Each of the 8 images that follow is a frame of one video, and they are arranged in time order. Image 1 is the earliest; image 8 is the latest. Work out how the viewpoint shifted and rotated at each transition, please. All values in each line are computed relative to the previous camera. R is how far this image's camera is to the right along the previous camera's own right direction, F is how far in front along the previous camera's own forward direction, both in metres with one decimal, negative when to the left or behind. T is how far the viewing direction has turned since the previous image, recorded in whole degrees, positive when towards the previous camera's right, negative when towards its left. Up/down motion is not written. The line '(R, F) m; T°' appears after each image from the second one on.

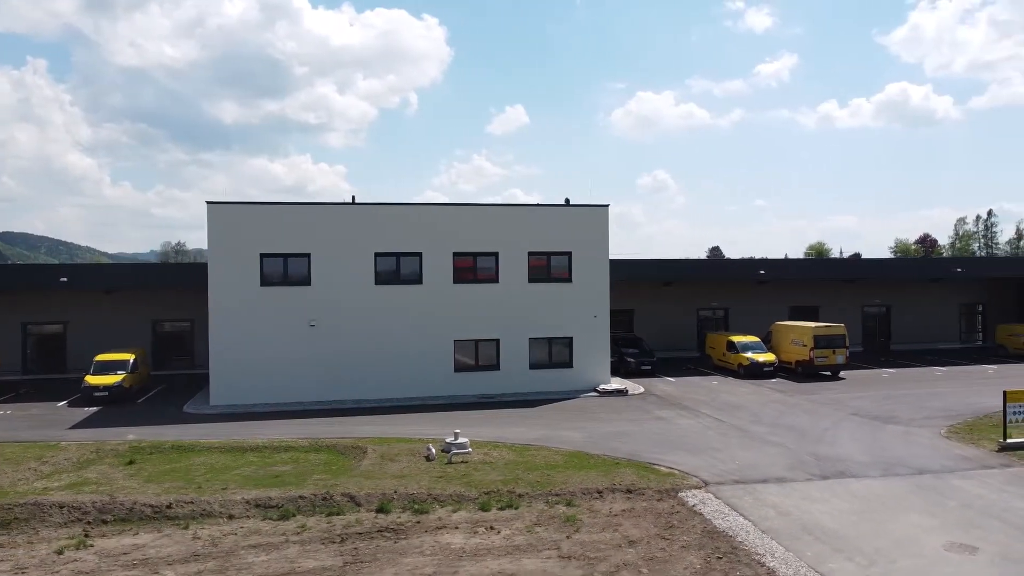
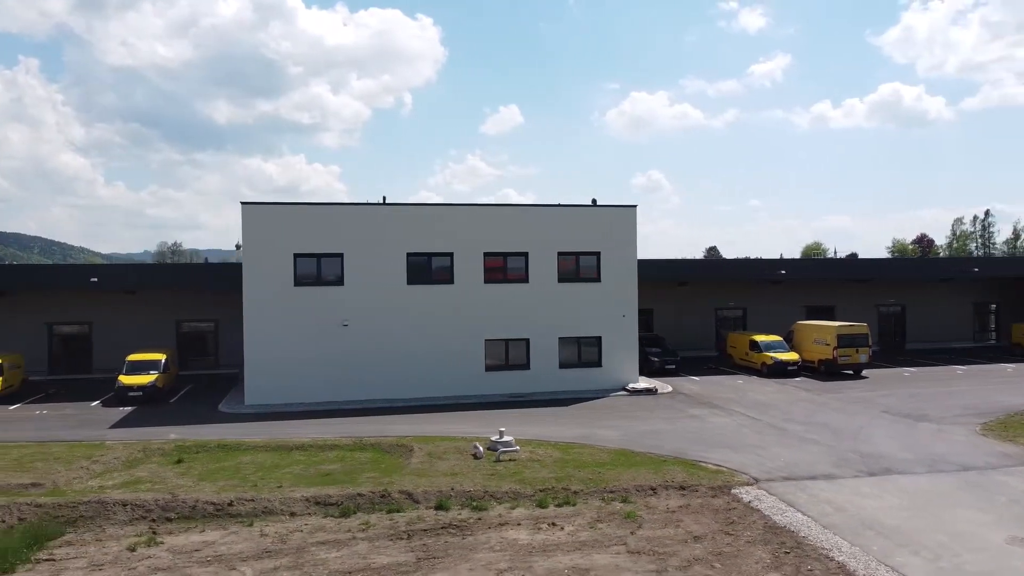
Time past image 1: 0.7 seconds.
(-1.0, -0.2) m; 0°
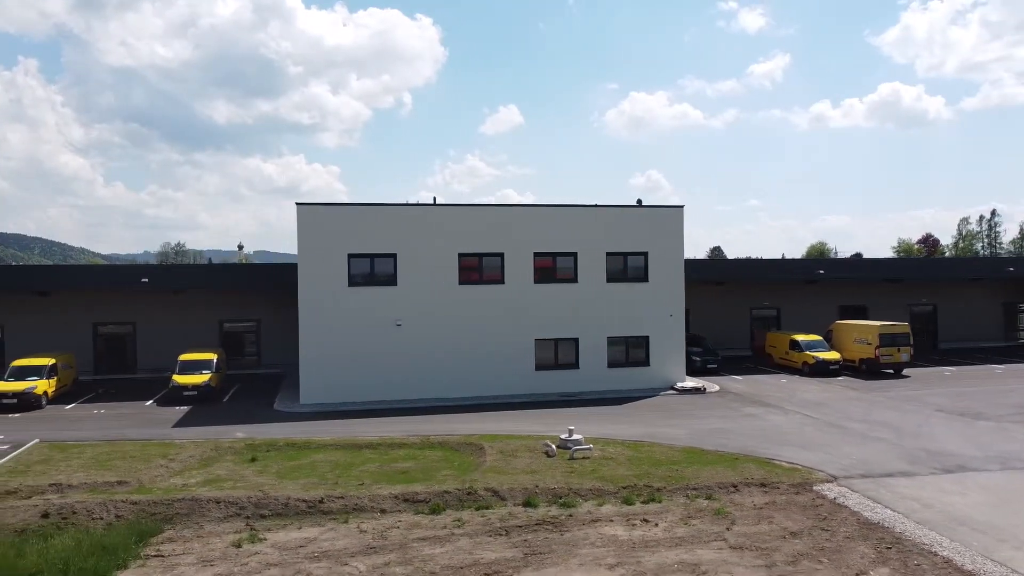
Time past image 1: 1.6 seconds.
(-1.5, -0.2) m; 0°
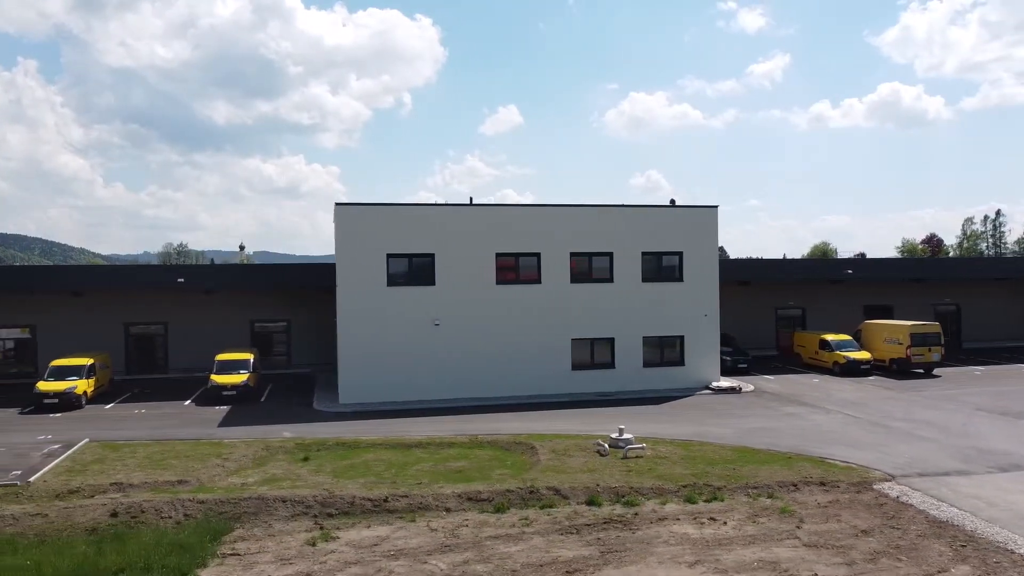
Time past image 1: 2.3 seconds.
(-1.1, -0.1) m; 0°
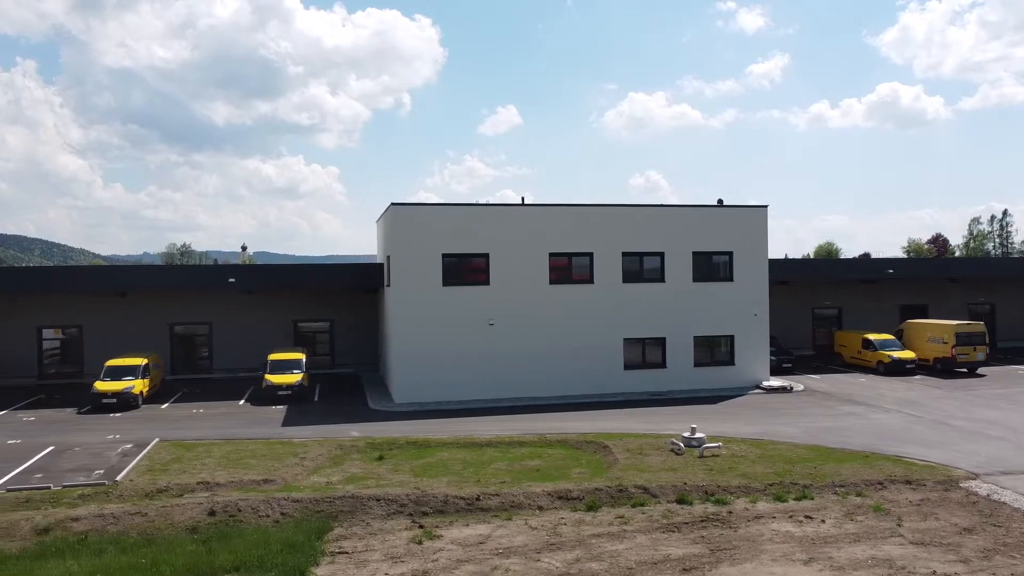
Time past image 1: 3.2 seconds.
(-1.6, 0.0) m; 0°
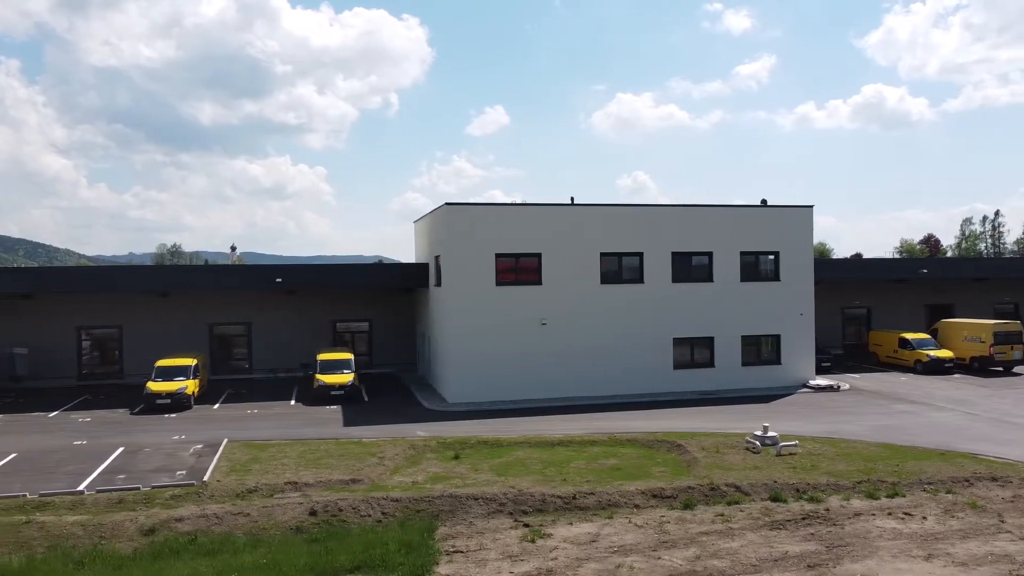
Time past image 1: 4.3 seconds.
(-1.8, 0.0) m; +1°
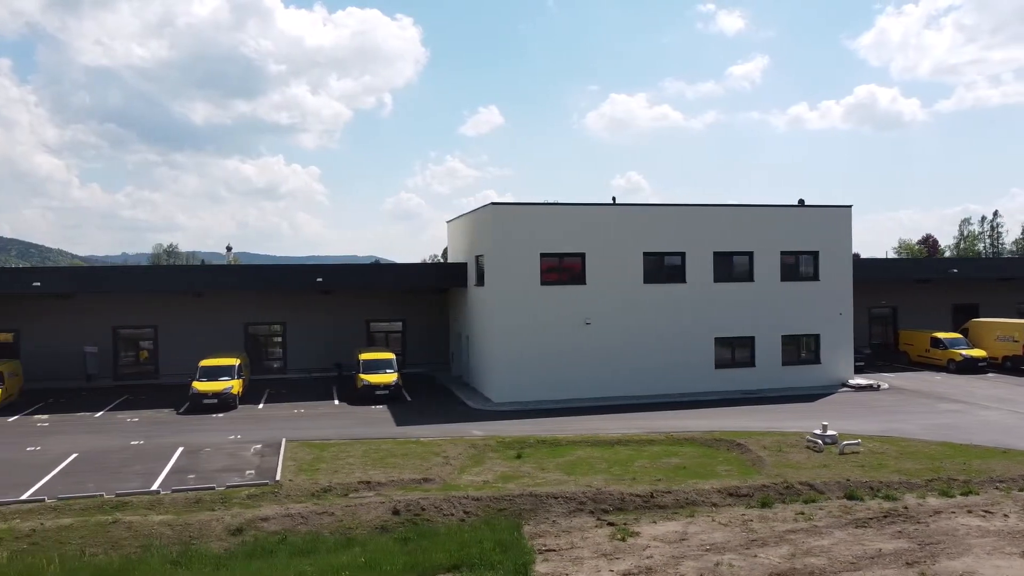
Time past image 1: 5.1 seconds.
(-1.4, 0.0) m; 0°
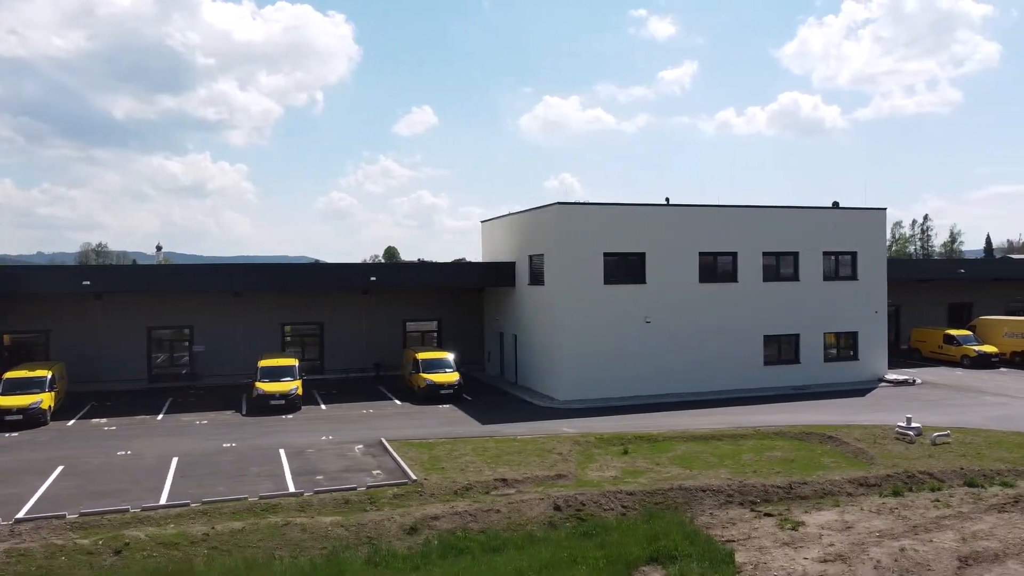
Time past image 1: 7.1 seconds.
(-3.6, 0.0) m; +5°
